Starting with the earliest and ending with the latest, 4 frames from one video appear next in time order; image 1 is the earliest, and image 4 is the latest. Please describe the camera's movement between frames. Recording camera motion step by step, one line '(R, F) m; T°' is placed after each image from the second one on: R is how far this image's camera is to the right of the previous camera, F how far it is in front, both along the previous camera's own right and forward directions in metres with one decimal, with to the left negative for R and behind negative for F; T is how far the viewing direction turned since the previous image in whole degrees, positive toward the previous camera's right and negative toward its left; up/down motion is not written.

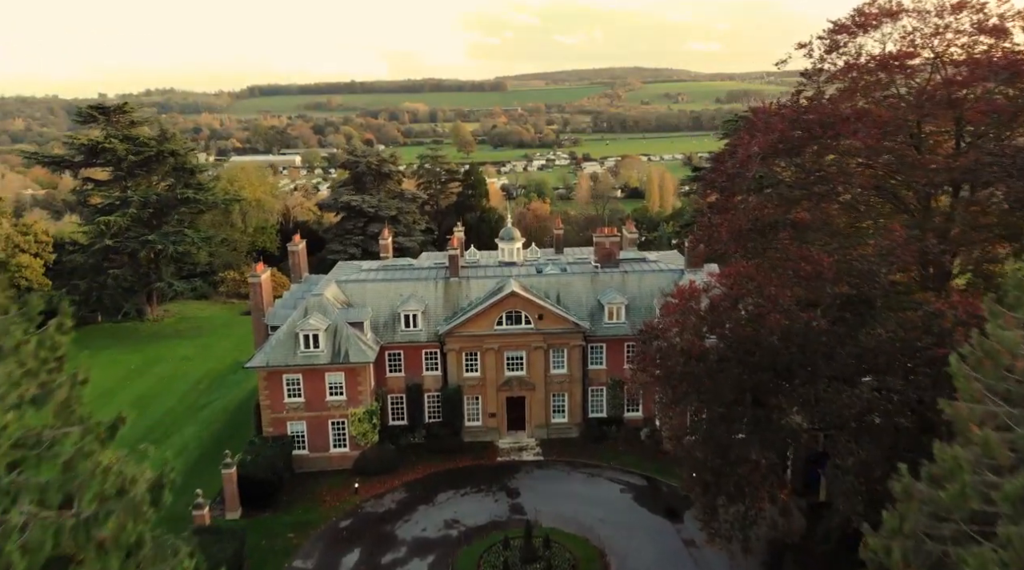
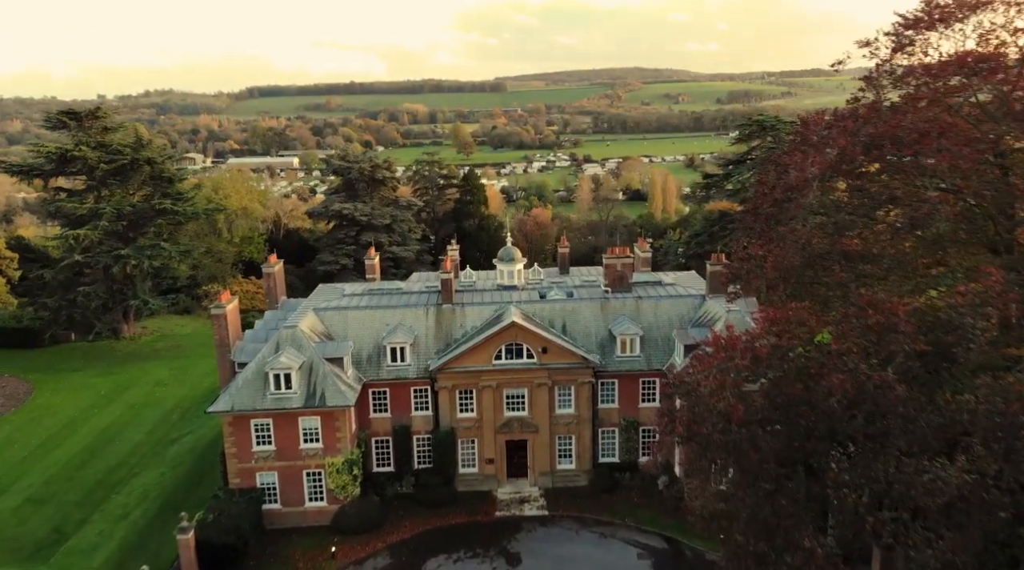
(0.0, +2.8) m; 0°
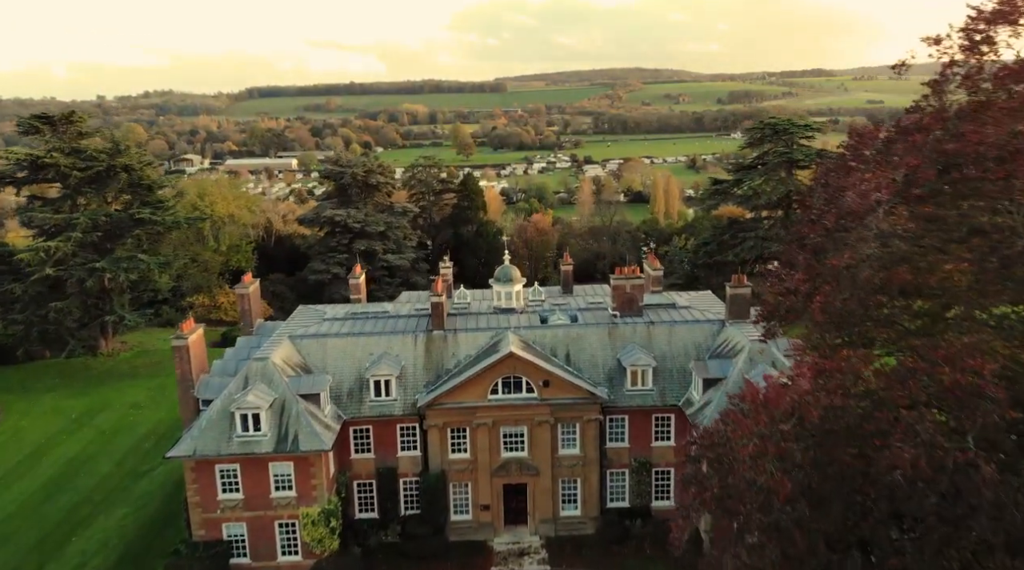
(+0.1, +2.3) m; 0°
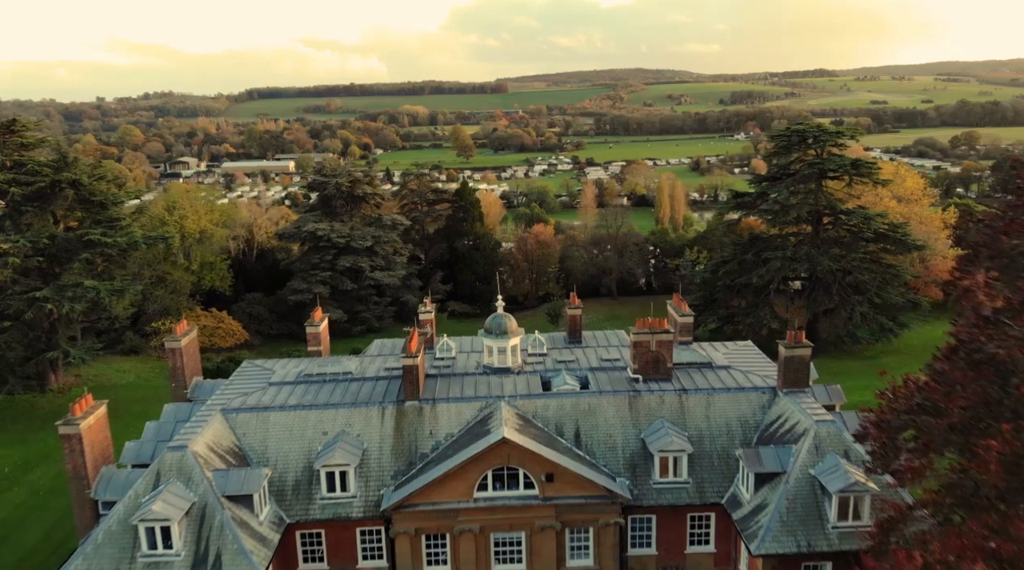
(+0.2, +4.4) m; 0°
